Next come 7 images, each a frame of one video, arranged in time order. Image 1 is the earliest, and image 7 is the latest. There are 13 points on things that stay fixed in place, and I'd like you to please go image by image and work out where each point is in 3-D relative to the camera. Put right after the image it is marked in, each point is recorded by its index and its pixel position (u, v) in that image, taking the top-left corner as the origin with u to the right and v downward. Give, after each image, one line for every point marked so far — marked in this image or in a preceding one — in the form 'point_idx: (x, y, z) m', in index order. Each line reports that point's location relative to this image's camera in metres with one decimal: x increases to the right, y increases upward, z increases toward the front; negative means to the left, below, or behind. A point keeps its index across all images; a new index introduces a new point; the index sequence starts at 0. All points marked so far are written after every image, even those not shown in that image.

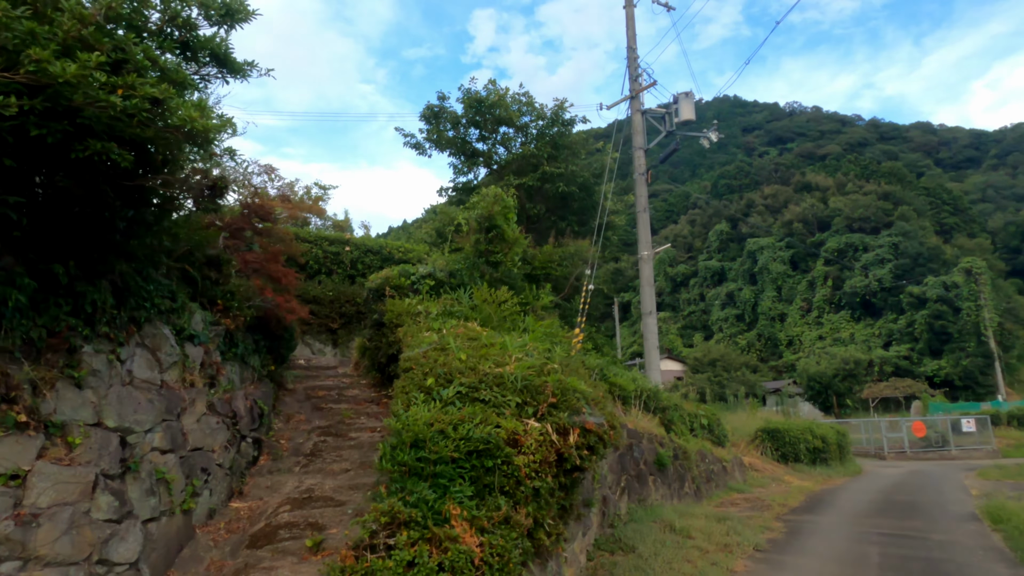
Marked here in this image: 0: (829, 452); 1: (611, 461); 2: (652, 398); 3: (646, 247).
0: (+9.3, -4.8, +19.2) m
1: (+1.3, -2.4, +9.0) m
2: (+2.8, -2.2, +13.1) m
3: (+3.4, +1.0, +16.7) m
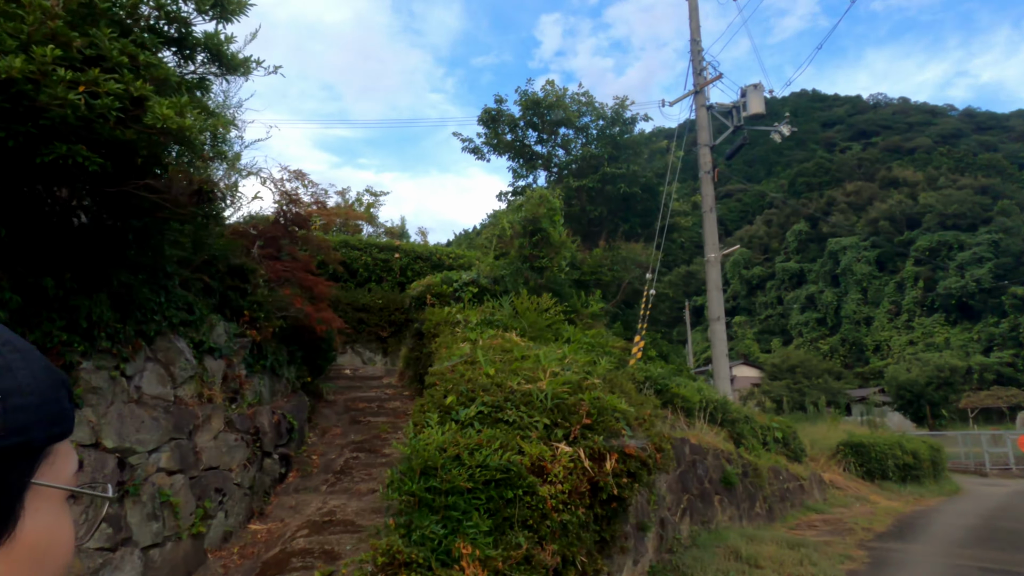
0: (+11.0, -4.9, +17.6) m
1: (+2.0, -2.5, +8.4) m
2: (+3.9, -2.3, +12.3) m
3: (+4.9, +0.9, +15.8) m
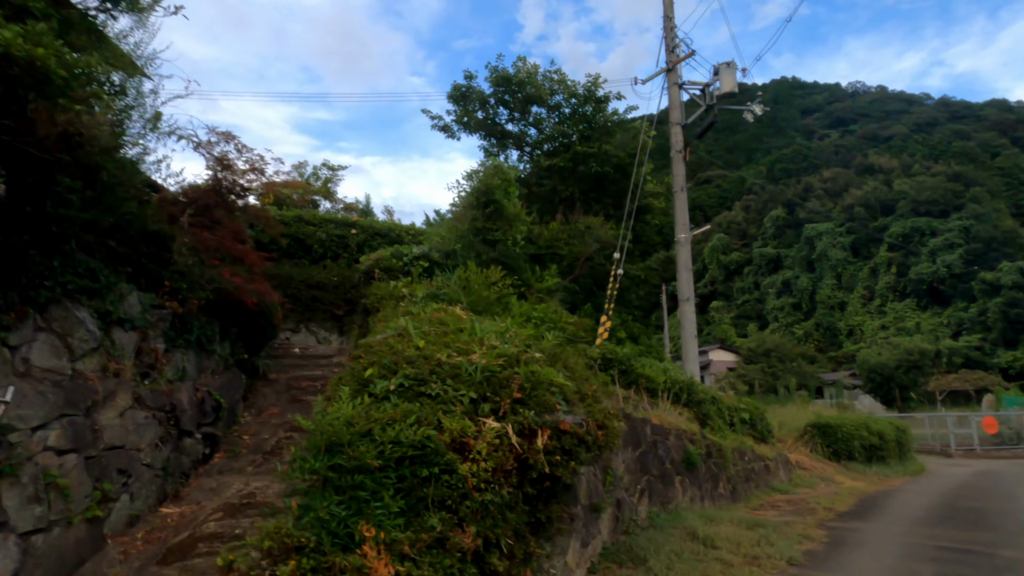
0: (+10.2, -4.4, +17.7) m
1: (+1.4, -2.2, +8.2) m
2: (+3.2, -1.9, +12.2) m
3: (+4.1, +1.4, +15.6) m
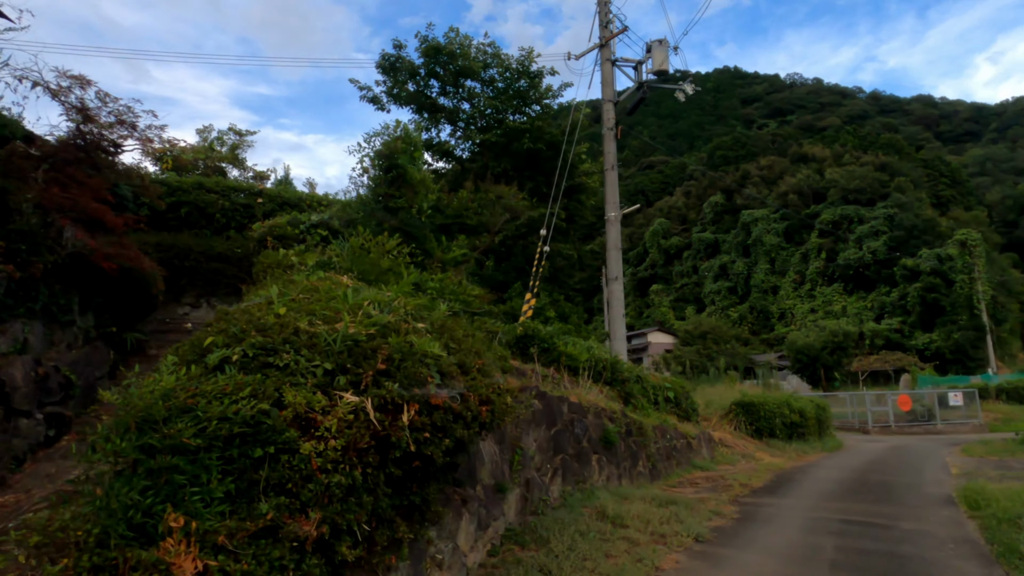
0: (+8.2, -3.9, +18.3) m
1: (+0.3, -1.9, +7.9) m
2: (+1.8, -1.5, +12.1) m
3: (+2.4, +1.9, +15.5) m
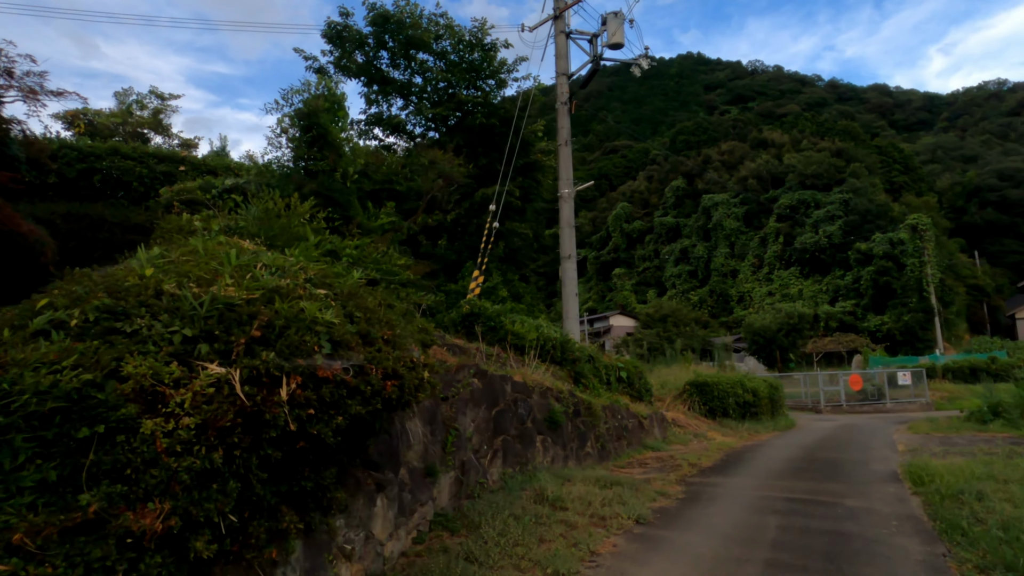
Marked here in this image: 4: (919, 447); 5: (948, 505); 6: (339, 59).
0: (+6.9, -3.3, +18.3) m
1: (-0.4, -1.5, +7.5) m
2: (+0.8, -1.1, +11.7) m
3: (+1.3, +2.4, +15.1) m
4: (+7.5, -2.9, +12.1) m
5: (+4.4, -2.2, +6.6) m
6: (-4.8, +6.3, +18.2) m
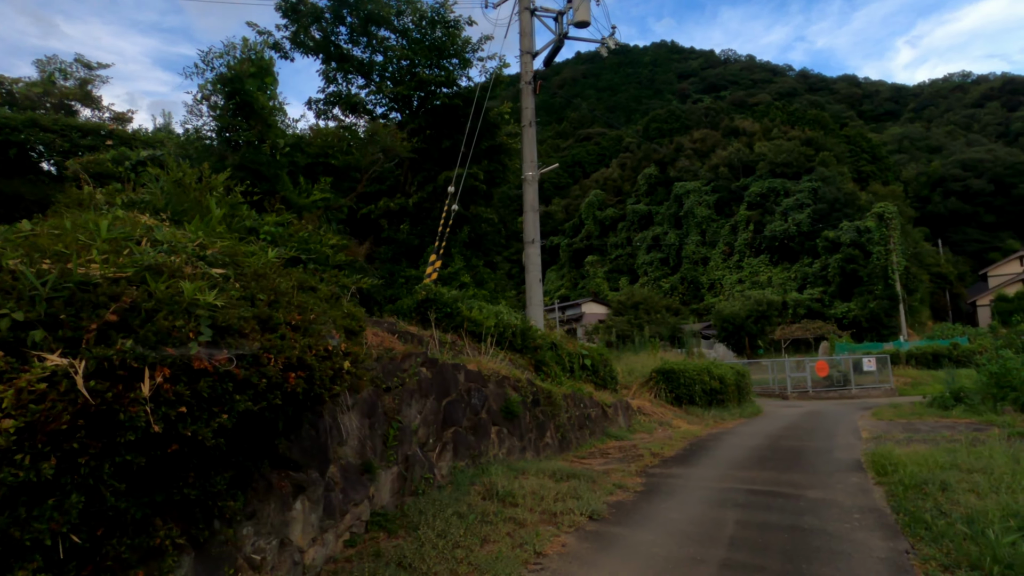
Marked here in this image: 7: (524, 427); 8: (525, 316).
0: (+6.0, -2.9, +18.2) m
1: (-1.0, -1.4, +7.1) m
2: (+0.1, -0.8, +11.3) m
3: (+0.4, +2.7, +14.6) m
4: (+6.8, -2.7, +12.0) m
5: (+3.9, -2.0, +6.4) m
6: (-5.7, +6.7, +17.4) m
7: (+0.2, -2.0, +9.4) m
8: (+0.3, -0.6, +14.1) m
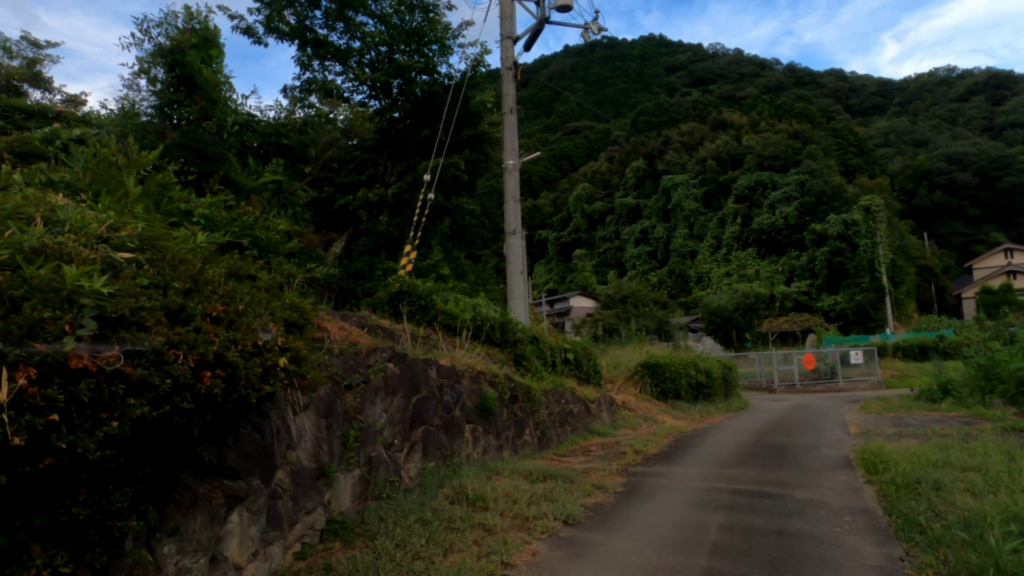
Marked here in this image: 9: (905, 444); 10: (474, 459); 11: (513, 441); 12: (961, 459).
0: (+5.5, -2.7, +17.9) m
1: (-1.2, -1.3, +6.7) m
2: (-0.2, -0.7, +10.9) m
3: (0.0, +2.9, +14.2) m
4: (+6.4, -2.5, +11.7) m
5: (+3.6, -1.9, +6.0) m
6: (-6.2, +6.9, +16.8) m
7: (-0.2, -1.9, +9.0) m
8: (-0.1, -0.4, +13.7) m
9: (+5.4, -2.1, +9.0) m
10: (-0.5, -2.1, +8.1) m
11: (0.0, -2.2, +9.3) m
12: (+4.9, -1.9, +7.2) m
